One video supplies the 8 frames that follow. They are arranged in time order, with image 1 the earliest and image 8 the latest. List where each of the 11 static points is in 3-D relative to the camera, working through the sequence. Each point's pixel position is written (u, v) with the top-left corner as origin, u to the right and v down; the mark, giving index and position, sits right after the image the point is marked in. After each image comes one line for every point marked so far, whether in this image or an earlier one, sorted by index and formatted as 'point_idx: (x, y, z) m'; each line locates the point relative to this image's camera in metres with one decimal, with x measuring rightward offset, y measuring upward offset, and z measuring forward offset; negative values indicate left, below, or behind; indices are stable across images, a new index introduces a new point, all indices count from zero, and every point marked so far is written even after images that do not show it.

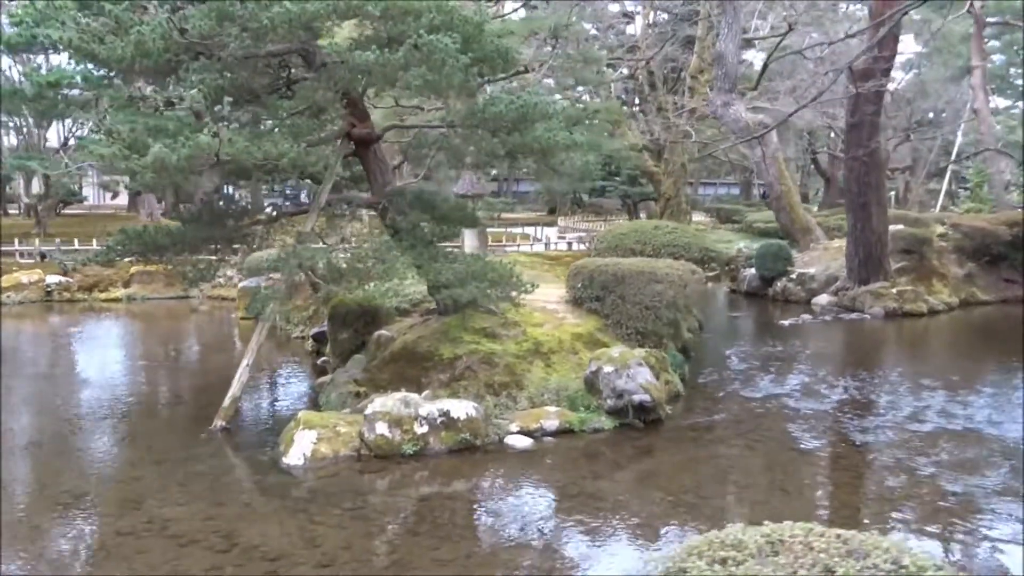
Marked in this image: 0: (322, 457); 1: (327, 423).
0: (-1.2, -1.0, +4.9) m
1: (-1.2, -0.9, +5.2) m
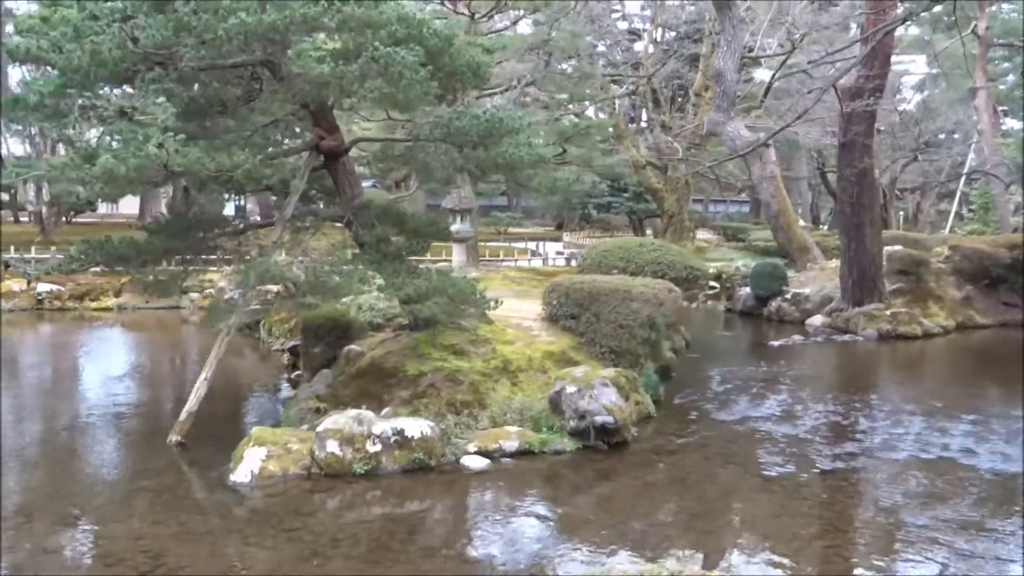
0: (-1.5, -1.1, +4.8) m
1: (-1.5, -1.0, +5.1) m
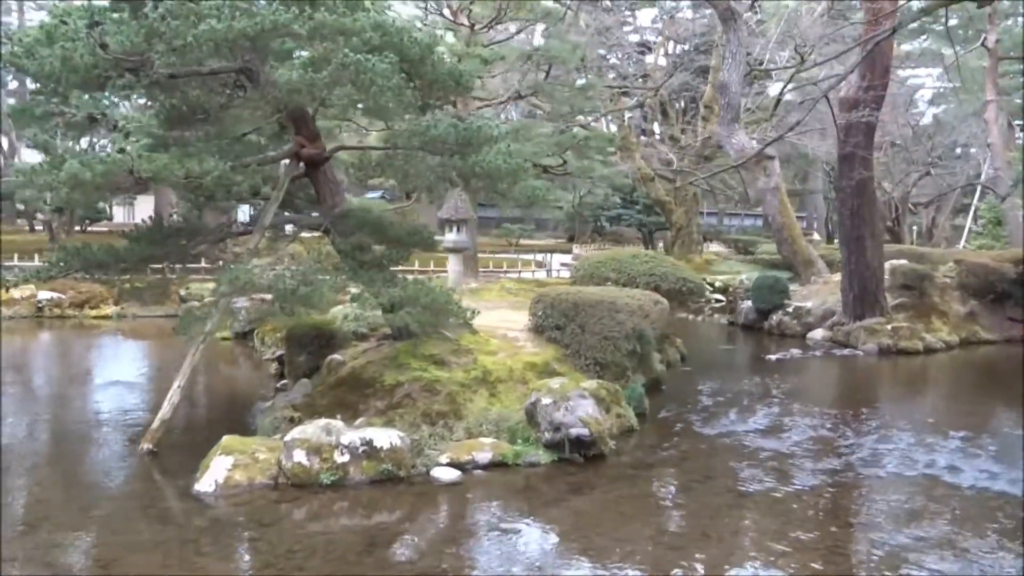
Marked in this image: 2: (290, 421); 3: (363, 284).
0: (-1.7, -1.2, +4.7) m
1: (-1.7, -1.0, +5.0) m
2: (-1.6, -0.9, +5.7) m
3: (-1.1, 0.0, +5.8) m
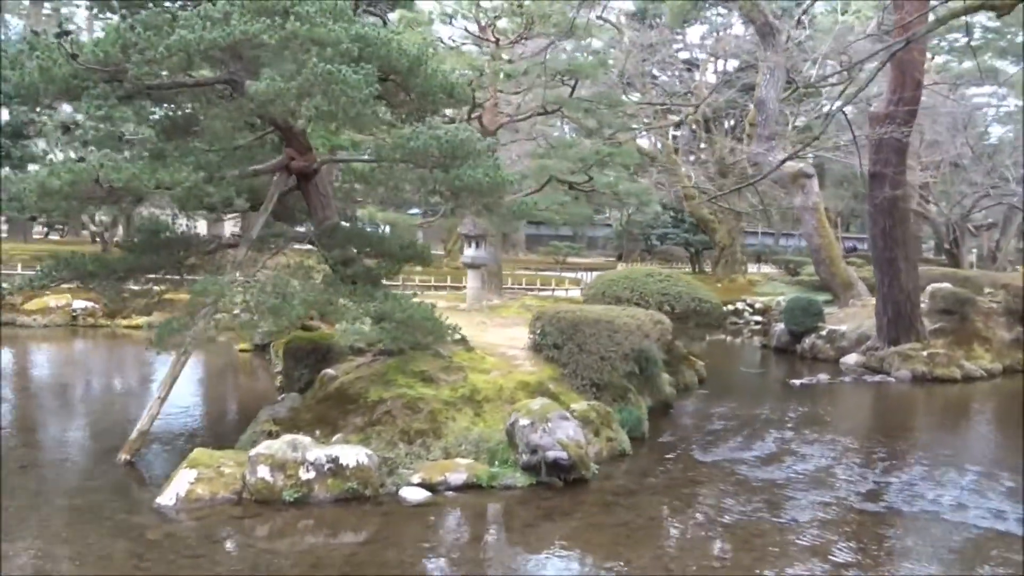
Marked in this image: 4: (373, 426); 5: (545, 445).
0: (-1.8, -1.2, +4.7) m
1: (-1.9, -1.1, +4.9) m
2: (-1.7, -1.0, +5.7) m
3: (-1.2, -0.1, +5.7) m
4: (-1.0, -1.0, +5.6) m
5: (+0.2, -1.0, +5.3) m
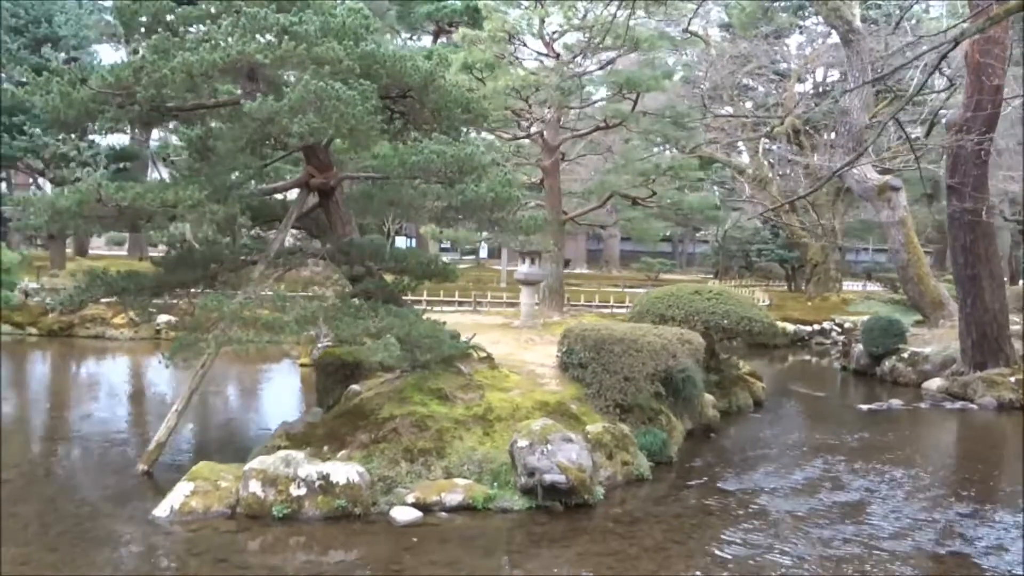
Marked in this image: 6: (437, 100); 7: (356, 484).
0: (-1.9, -1.3, +4.8) m
1: (-1.9, -1.2, +5.0) m
2: (-1.7, -1.1, +5.7) m
3: (-1.2, -0.2, +5.7) m
4: (-0.9, -1.1, +5.6) m
5: (+0.2, -1.1, +5.1) m
6: (-0.6, +1.4, +5.9) m
7: (-1.0, -1.2, +4.9) m
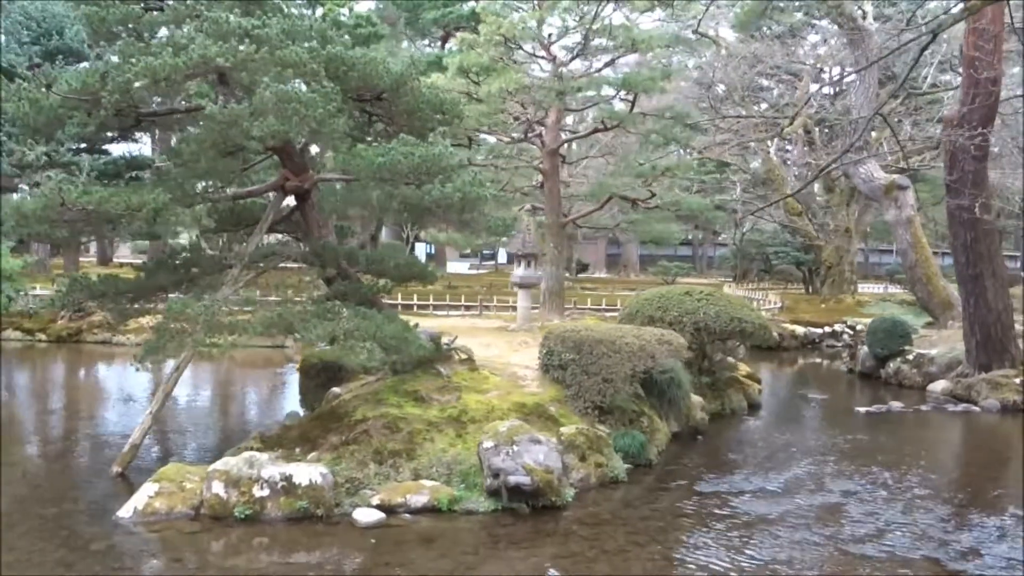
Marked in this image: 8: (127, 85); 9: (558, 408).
0: (-2.1, -1.3, +4.8) m
1: (-2.1, -1.2, +5.0) m
2: (-1.9, -1.2, +5.7) m
3: (-1.4, -0.2, +5.7) m
4: (-1.1, -1.1, +5.6) m
5: (0.0, -1.1, +5.1) m
6: (-0.8, +1.4, +5.9) m
7: (-1.2, -1.2, +4.9) m
8: (-2.3, +1.2, +4.9) m
9: (+0.4, -1.0, +6.4) m
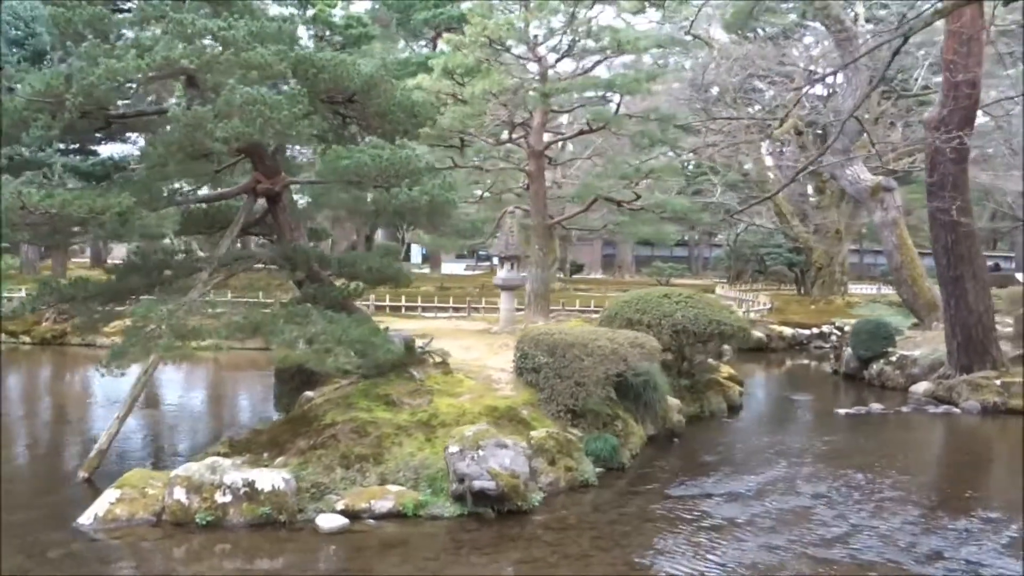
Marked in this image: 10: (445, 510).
0: (-2.3, -1.4, +4.7) m
1: (-2.3, -1.2, +5.0) m
2: (-2.1, -1.2, +5.7) m
3: (-1.6, -0.2, +5.7) m
4: (-1.3, -1.1, +5.5) m
5: (-0.2, -1.2, +5.1) m
6: (-1.0, +1.4, +5.9) m
7: (-1.4, -1.2, +4.9) m
8: (-2.6, +1.2, +4.9) m
9: (+0.1, -1.0, +6.4) m
10: (-0.4, -1.4, +5.0) m
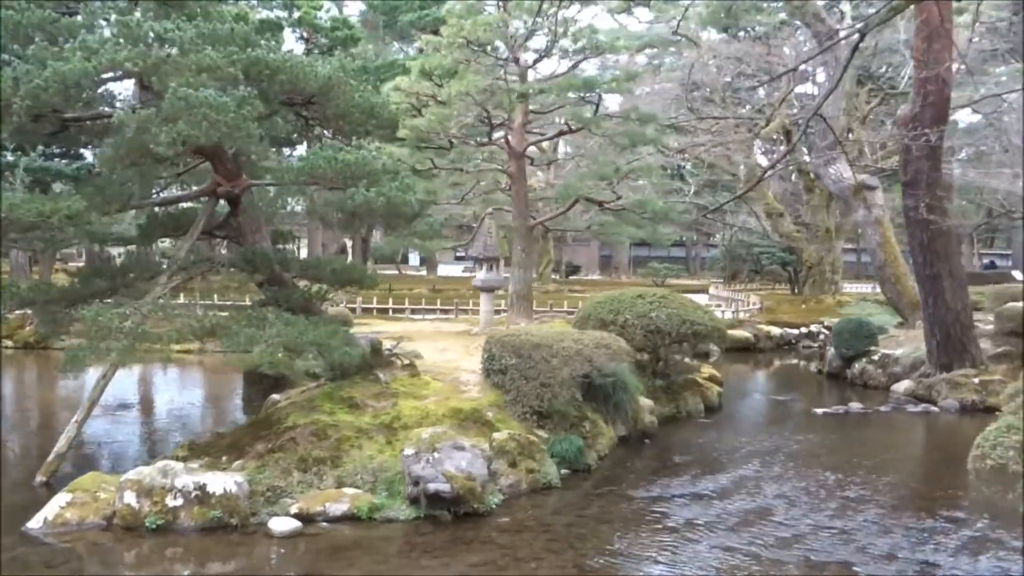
0: (-2.6, -1.4, +4.7) m
1: (-2.6, -1.2, +5.0) m
2: (-2.4, -1.2, +5.7) m
3: (-1.9, -0.3, +5.7) m
4: (-1.6, -1.1, +5.5) m
5: (-0.5, -1.2, +5.0) m
6: (-1.3, +1.3, +5.8) m
7: (-1.7, -1.3, +4.9) m
8: (-2.8, +1.2, +4.8) m
9: (-0.1, -1.0, +6.3) m
10: (-0.7, -1.4, +5.0) m
